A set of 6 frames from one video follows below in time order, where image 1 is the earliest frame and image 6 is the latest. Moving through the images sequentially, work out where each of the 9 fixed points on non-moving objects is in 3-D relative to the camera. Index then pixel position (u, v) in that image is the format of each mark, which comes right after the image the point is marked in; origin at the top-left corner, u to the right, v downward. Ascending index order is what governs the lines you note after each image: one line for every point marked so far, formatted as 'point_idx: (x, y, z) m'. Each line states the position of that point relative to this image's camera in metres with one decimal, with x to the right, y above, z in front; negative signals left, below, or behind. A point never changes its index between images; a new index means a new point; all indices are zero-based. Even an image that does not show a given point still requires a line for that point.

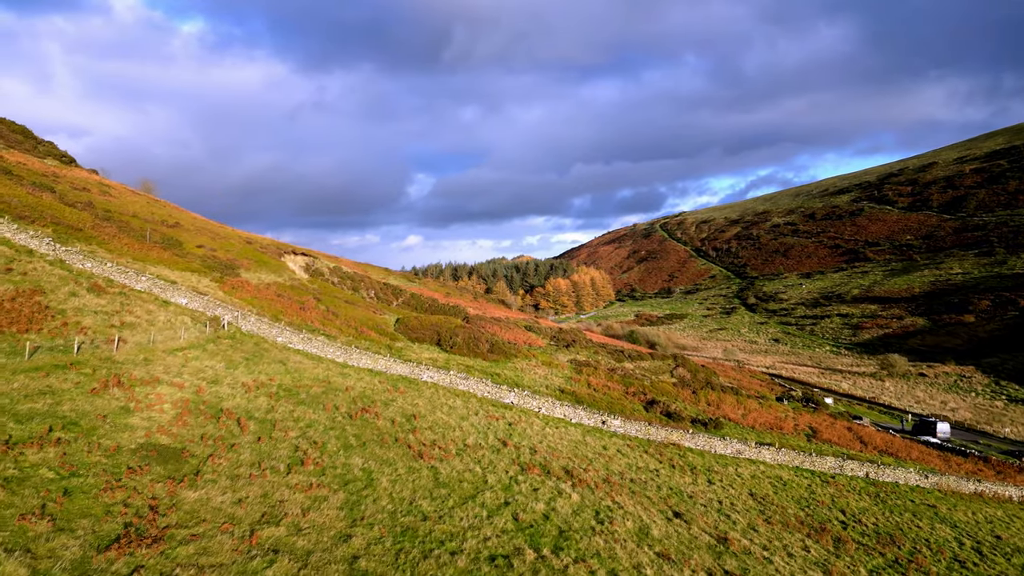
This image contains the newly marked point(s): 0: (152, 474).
0: (-11.2, -5.8, +13.2) m
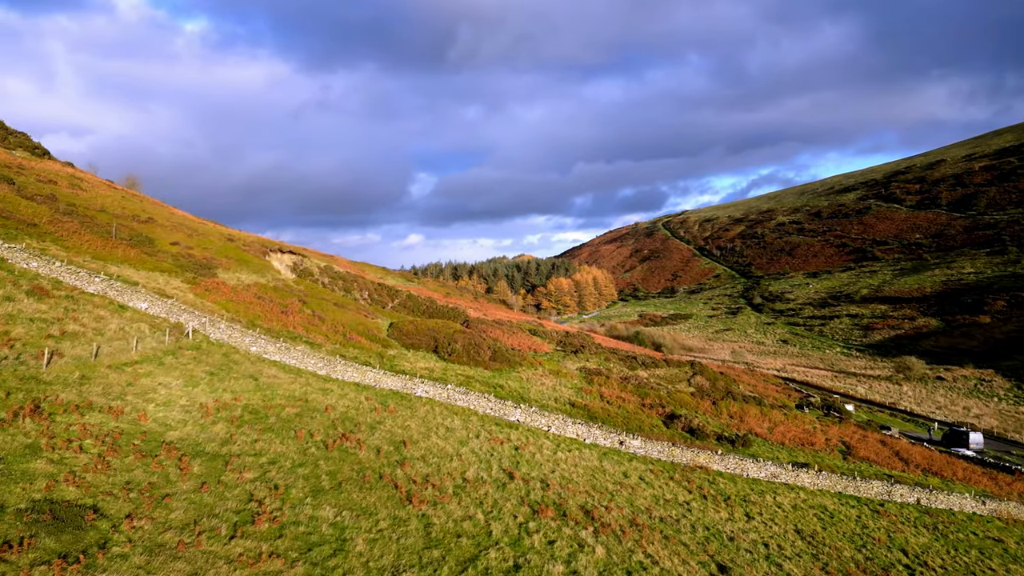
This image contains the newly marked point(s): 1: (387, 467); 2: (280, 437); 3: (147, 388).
0: (-10.9, -6.0, +9.7) m
1: (-5.1, -7.3, +17.3) m
2: (-9.6, -6.2, +17.4) m
3: (-16.3, -4.4, +18.8) m
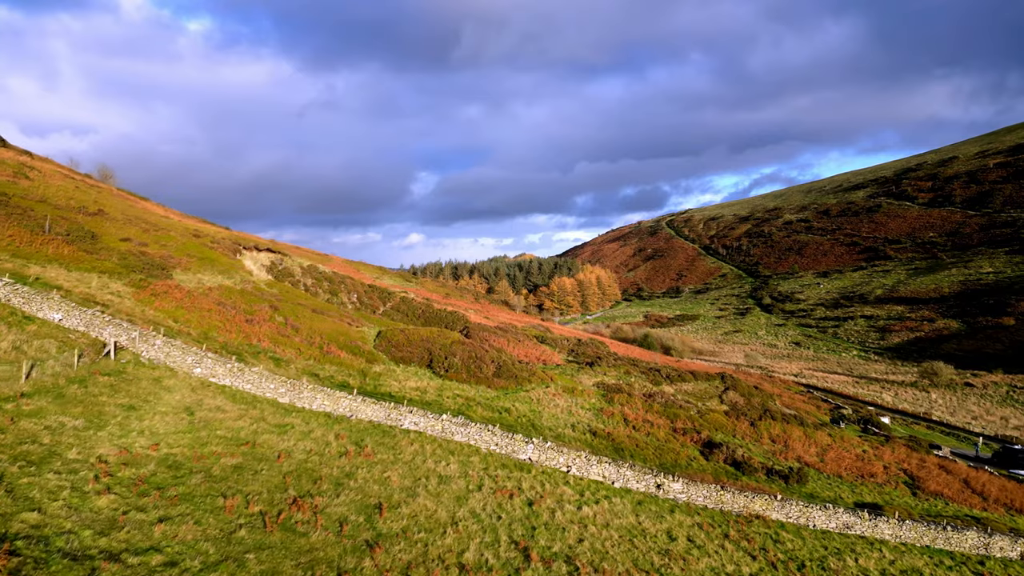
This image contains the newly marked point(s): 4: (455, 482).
0: (-10.4, -6.3, +4.4) m
1: (-4.6, -7.6, +12.1) m
2: (-9.1, -6.5, +12.2) m
3: (-15.8, -4.7, +13.6) m
4: (-2.3, -8.0, +17.4) m
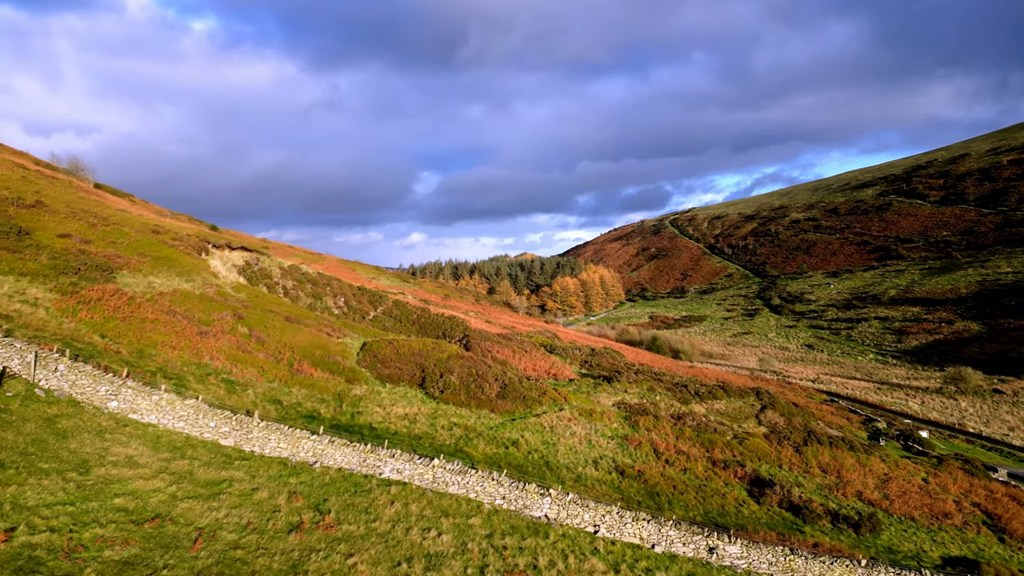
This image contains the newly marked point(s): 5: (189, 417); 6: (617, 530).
0: (-10.0, -6.6, -0.3) m
1: (-4.2, -8.0, +7.3) m
2: (-8.7, -6.8, +7.5) m
3: (-15.4, -5.0, +8.9) m
4: (-1.9, -8.3, +12.7) m
5: (-12.3, -4.9, +16.1) m
6: (+4.2, -9.5, +16.6) m
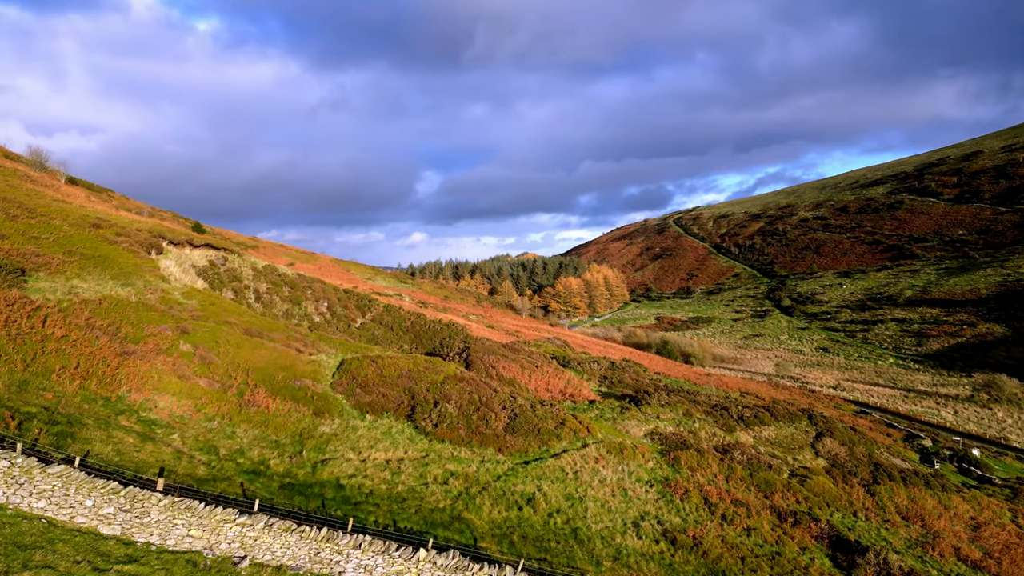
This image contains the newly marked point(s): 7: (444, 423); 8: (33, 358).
0: (-9.5, -7.0, -5.4) m
1: (-3.7, -8.3, +2.2) m
2: (-8.2, -7.1, +2.4) m
3: (-14.8, -5.4, +3.8) m
4: (-1.3, -8.6, +7.5) m
5: (-11.7, -5.2, +11.0) m
6: (+4.7, -9.8, +11.4) m
7: (-3.2, -6.3, +19.7) m
8: (-17.6, -2.4, +15.6) m
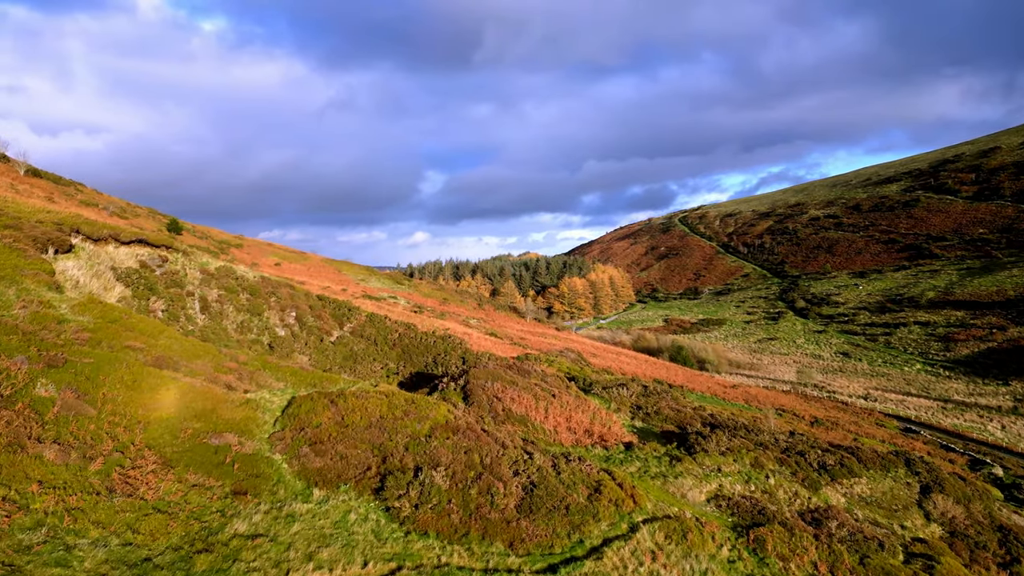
0: (-9.0, -7.4, -11.8) m
1: (-3.2, -8.7, -4.2) m
2: (-7.7, -7.6, -4.0) m
3: (-14.3, -5.8, -2.5) m
4: (-0.8, -9.1, +1.1) m
5: (-11.2, -5.6, +4.7) m
6: (+5.2, -10.3, +5.0) m
7: (-2.6, -6.7, +13.3) m
8: (-17.1, -2.9, +9.3) m
